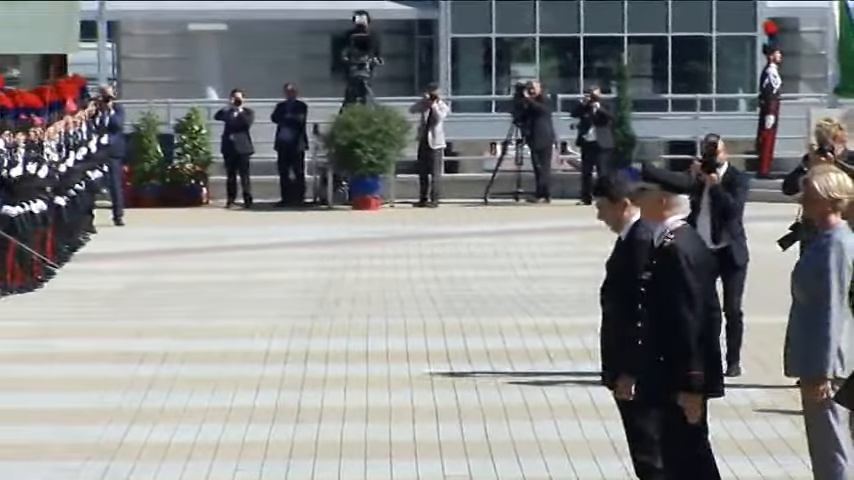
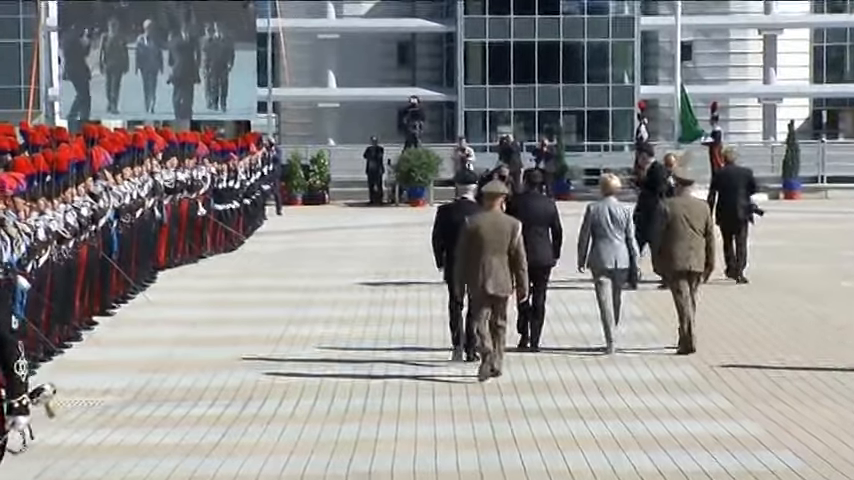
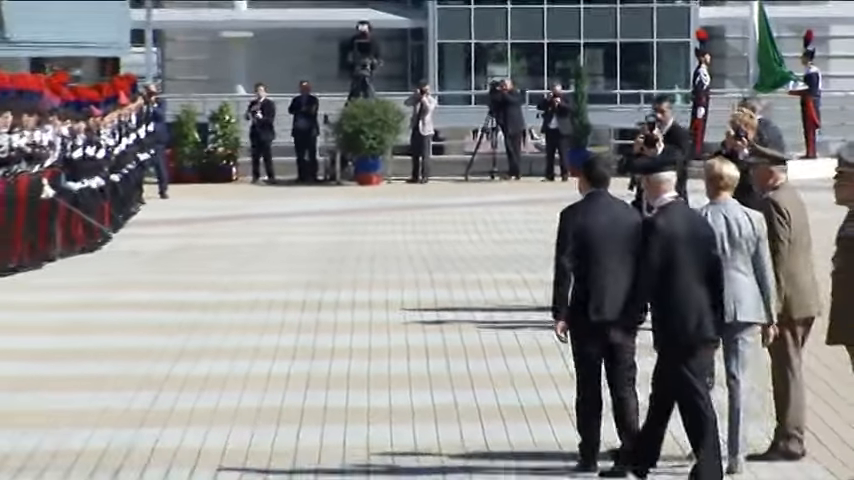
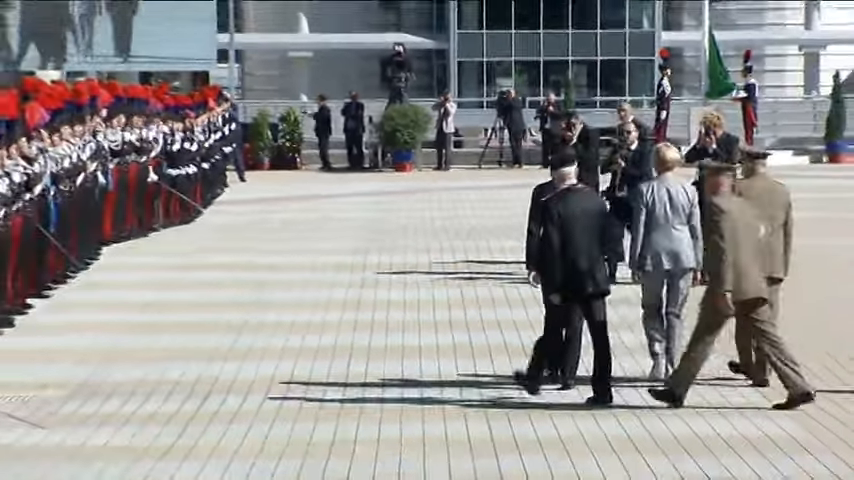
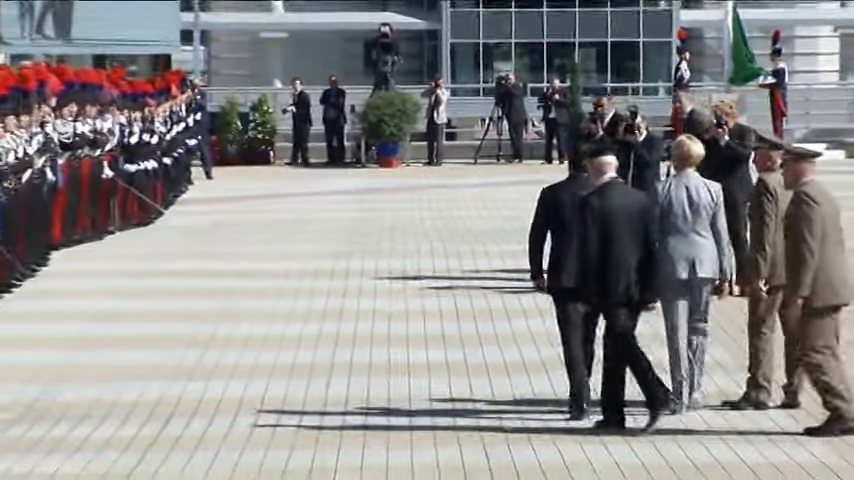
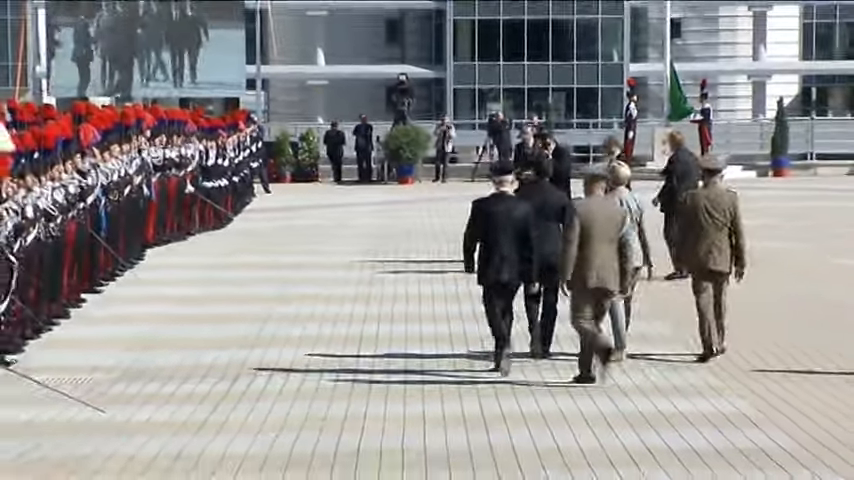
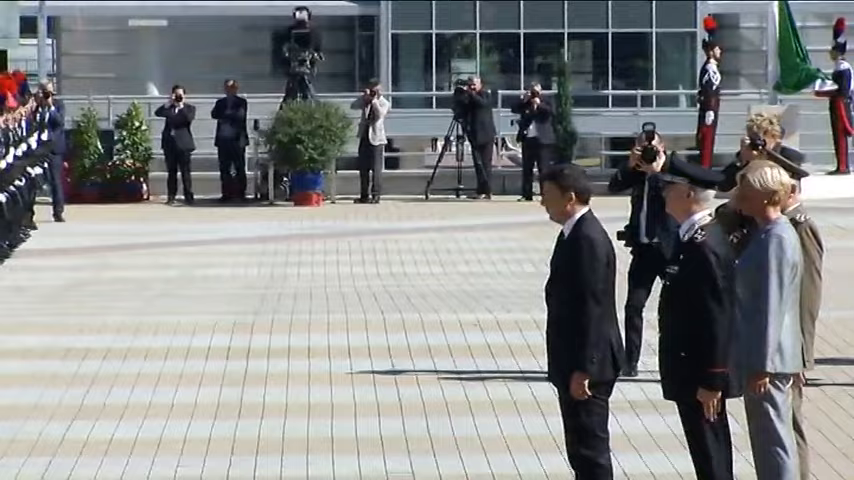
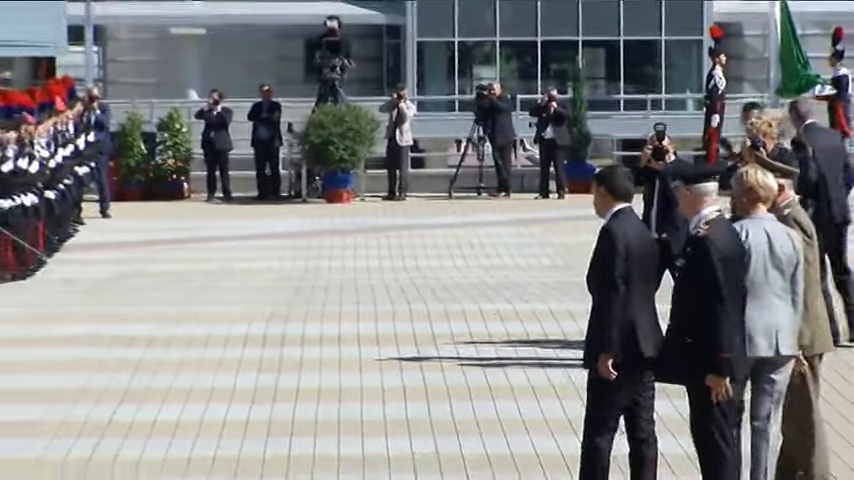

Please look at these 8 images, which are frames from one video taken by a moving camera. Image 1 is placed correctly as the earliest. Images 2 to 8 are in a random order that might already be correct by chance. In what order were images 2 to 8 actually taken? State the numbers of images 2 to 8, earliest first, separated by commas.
7, 8, 3, 5, 4, 6, 2
